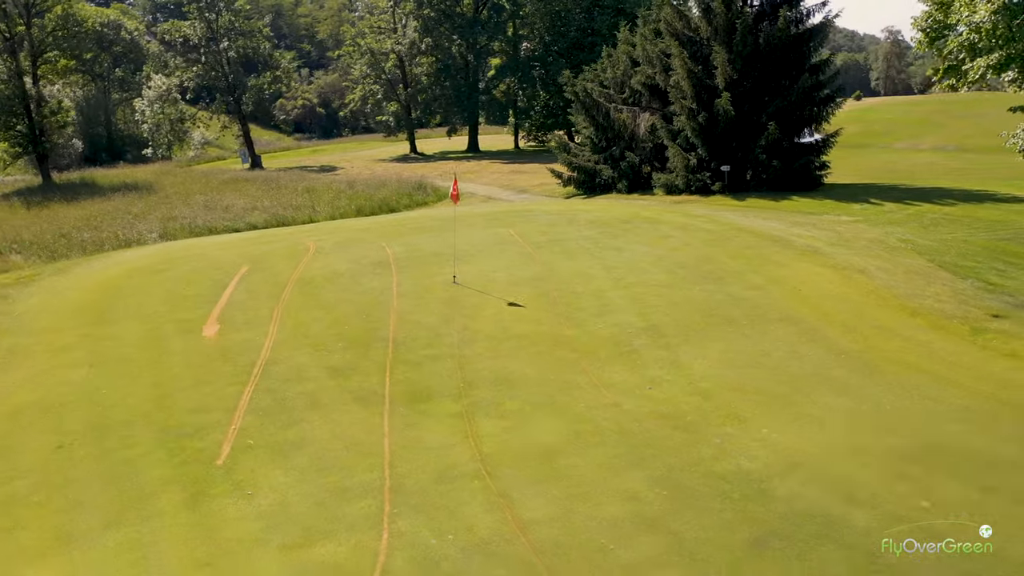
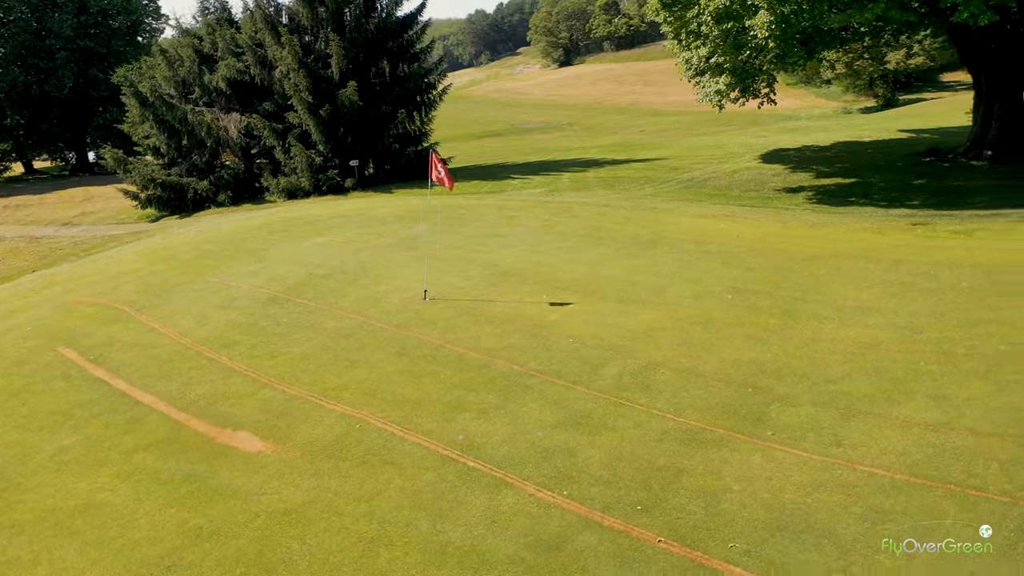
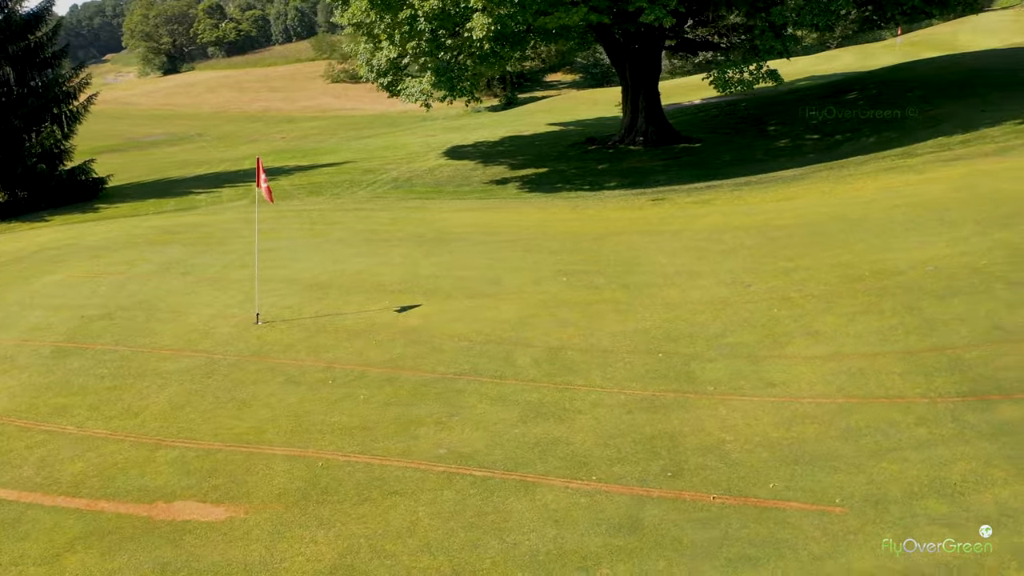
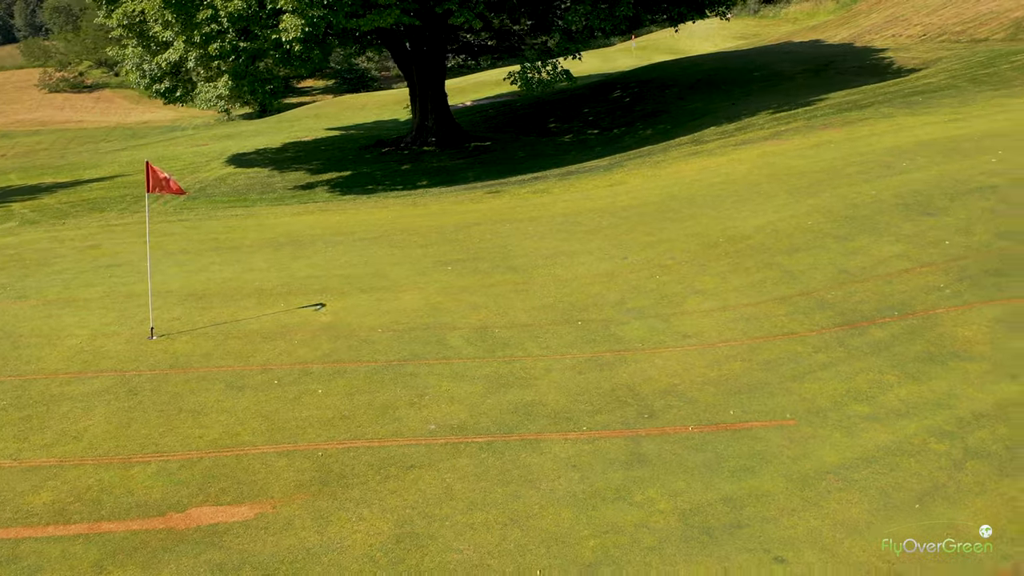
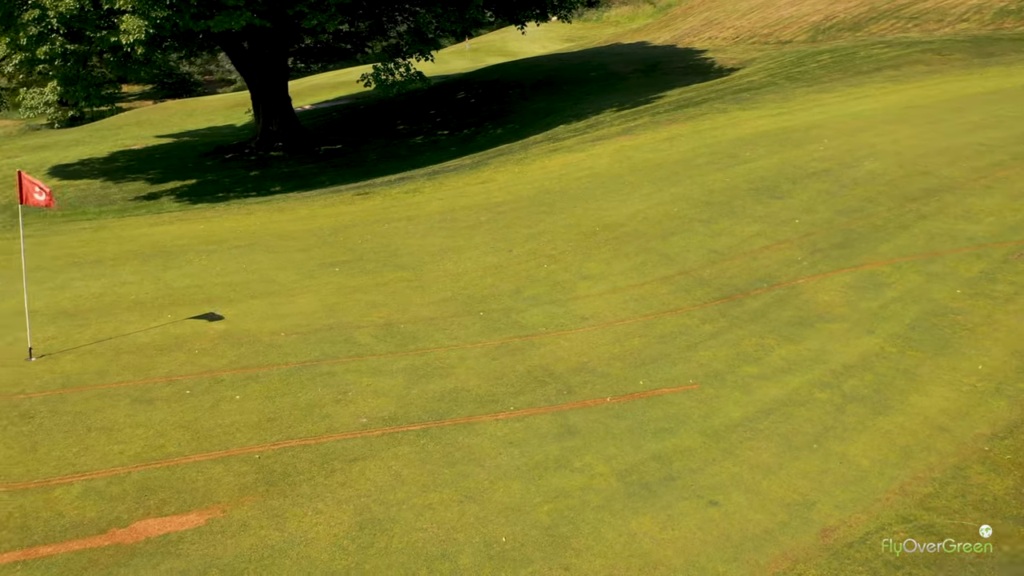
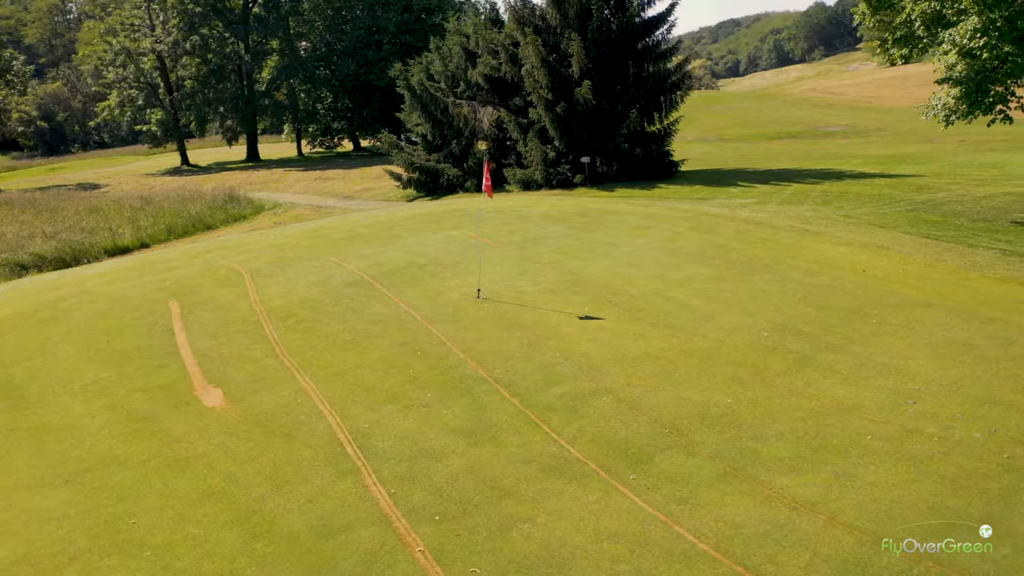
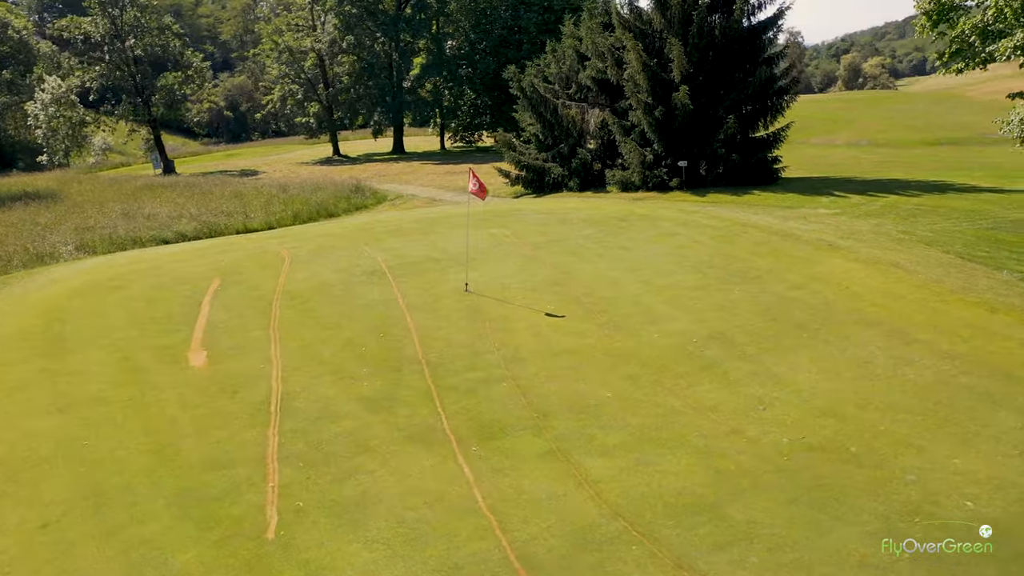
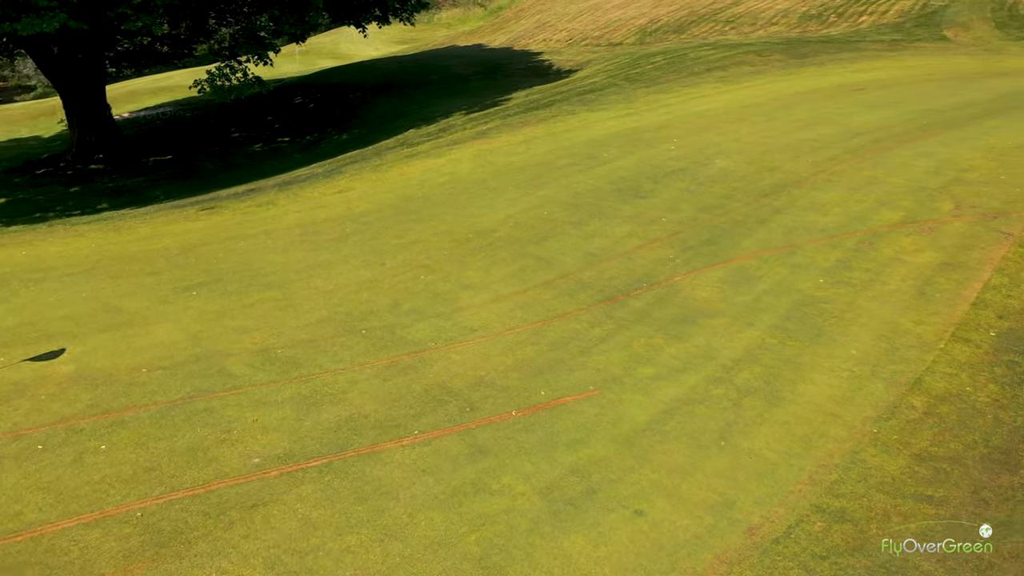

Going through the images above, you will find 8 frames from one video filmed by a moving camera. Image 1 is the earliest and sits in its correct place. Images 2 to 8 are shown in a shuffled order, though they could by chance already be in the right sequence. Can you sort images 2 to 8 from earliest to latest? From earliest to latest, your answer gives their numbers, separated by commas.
7, 6, 2, 3, 4, 5, 8
